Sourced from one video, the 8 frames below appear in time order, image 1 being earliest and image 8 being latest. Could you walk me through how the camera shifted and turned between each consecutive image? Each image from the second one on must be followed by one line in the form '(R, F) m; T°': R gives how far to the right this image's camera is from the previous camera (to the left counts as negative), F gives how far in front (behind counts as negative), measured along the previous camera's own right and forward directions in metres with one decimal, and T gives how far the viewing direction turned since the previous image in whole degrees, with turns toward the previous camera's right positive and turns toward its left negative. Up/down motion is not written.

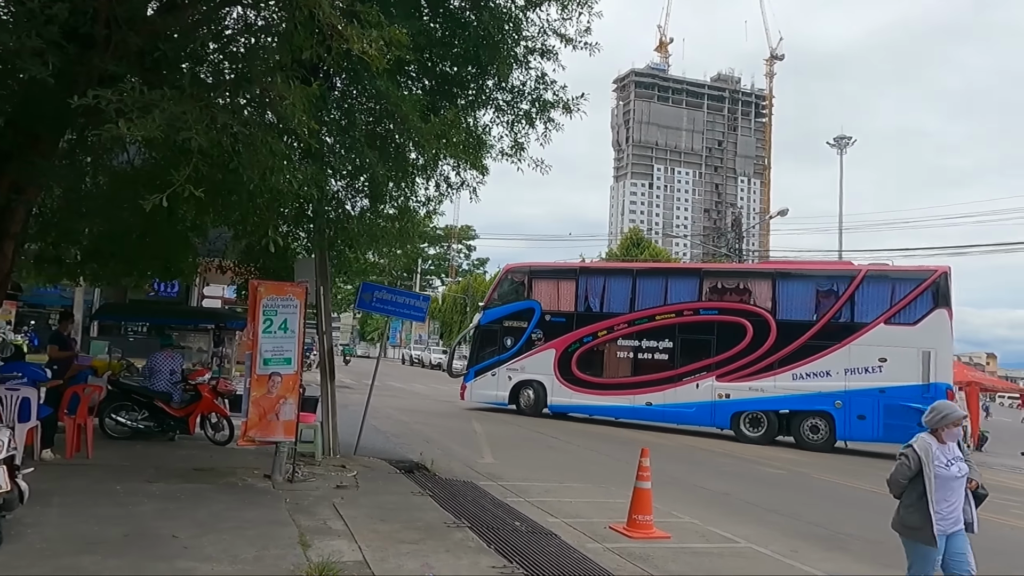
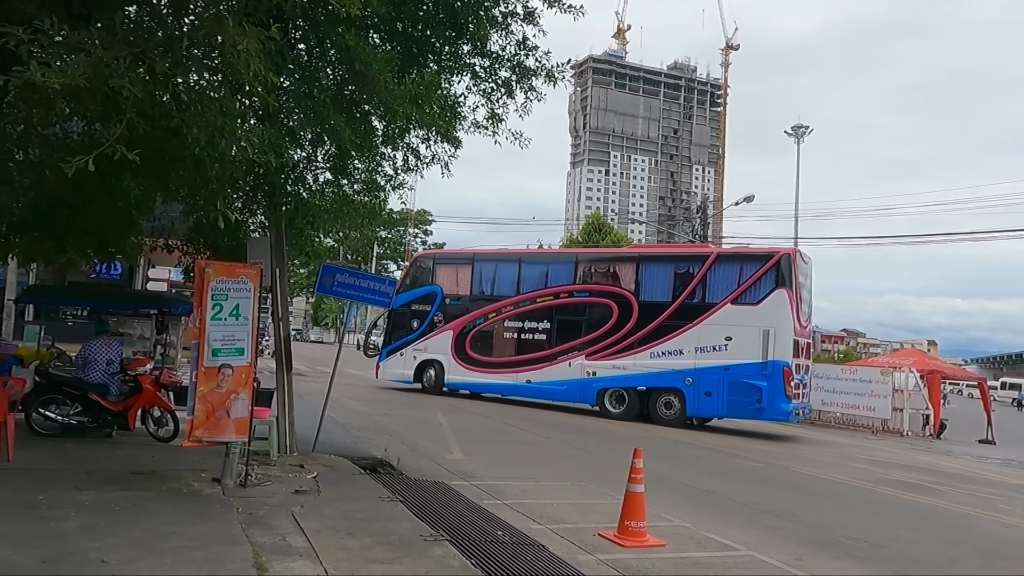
(-0.2, +0.8) m; +3°
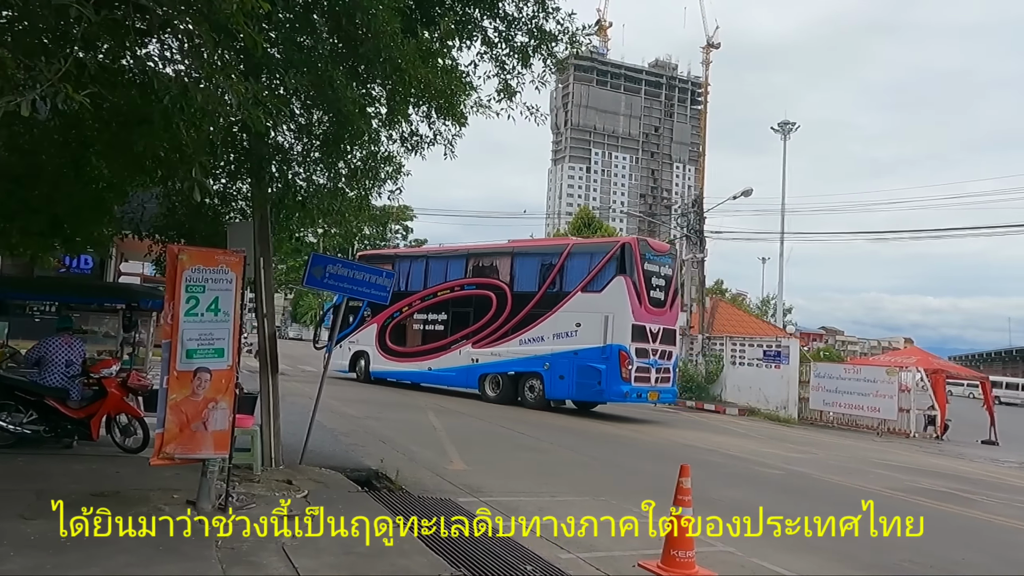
(-0.4, +1.0) m; +2°
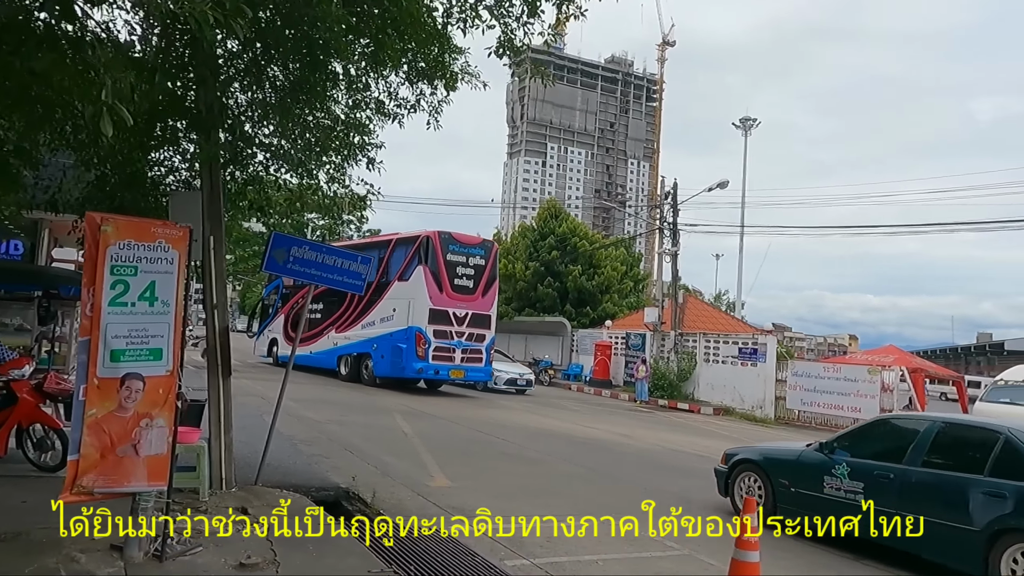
(-0.5, +1.3) m; +4°
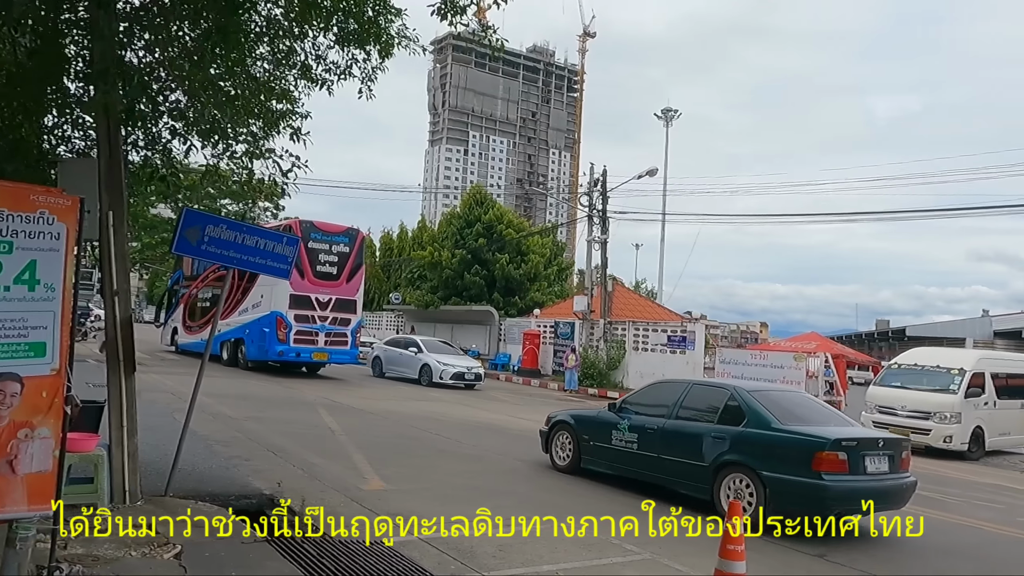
(-0.2, +0.7) m; +6°
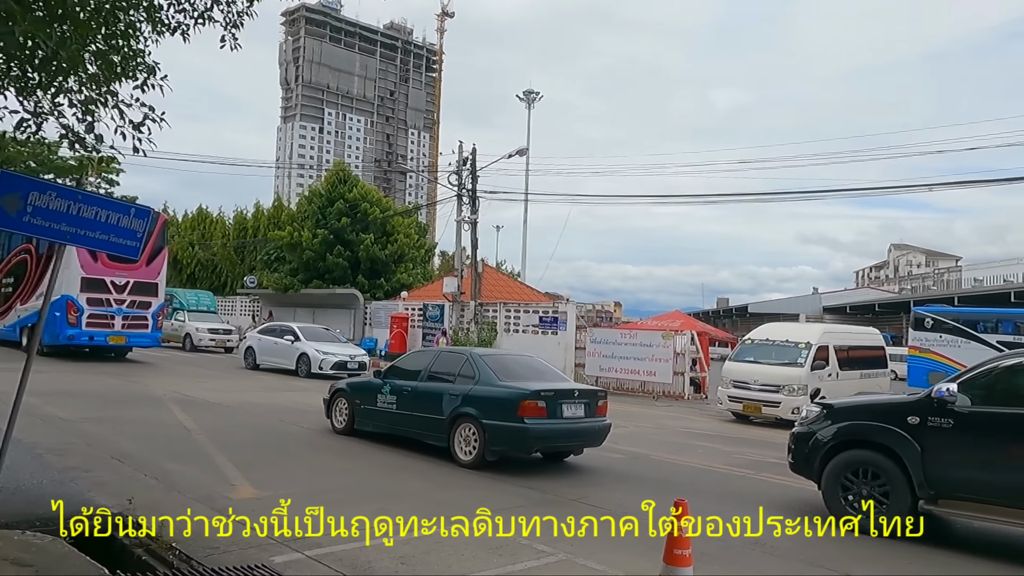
(-0.3, +0.7) m; +10°
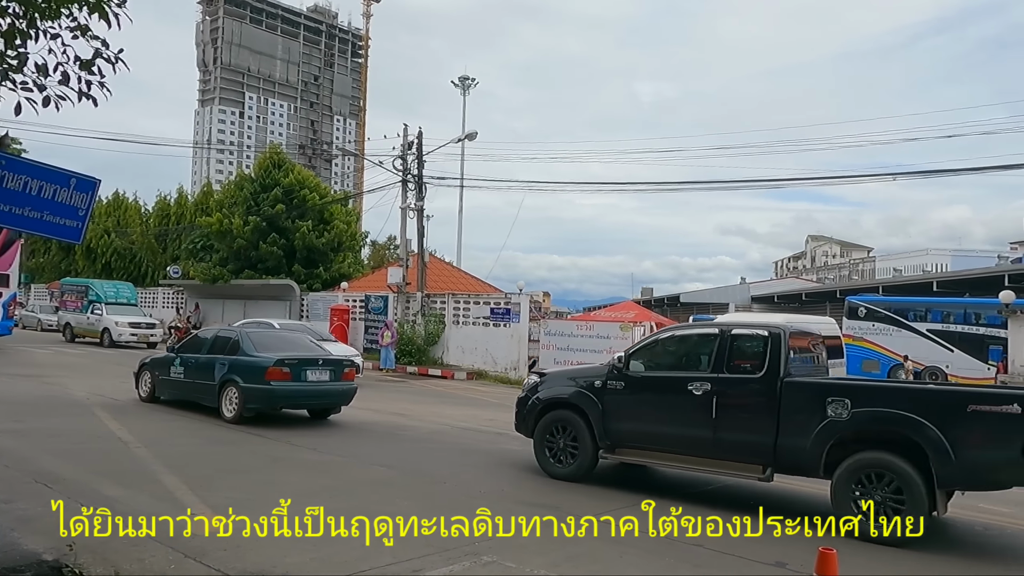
(-0.7, +1.0) m; +5°
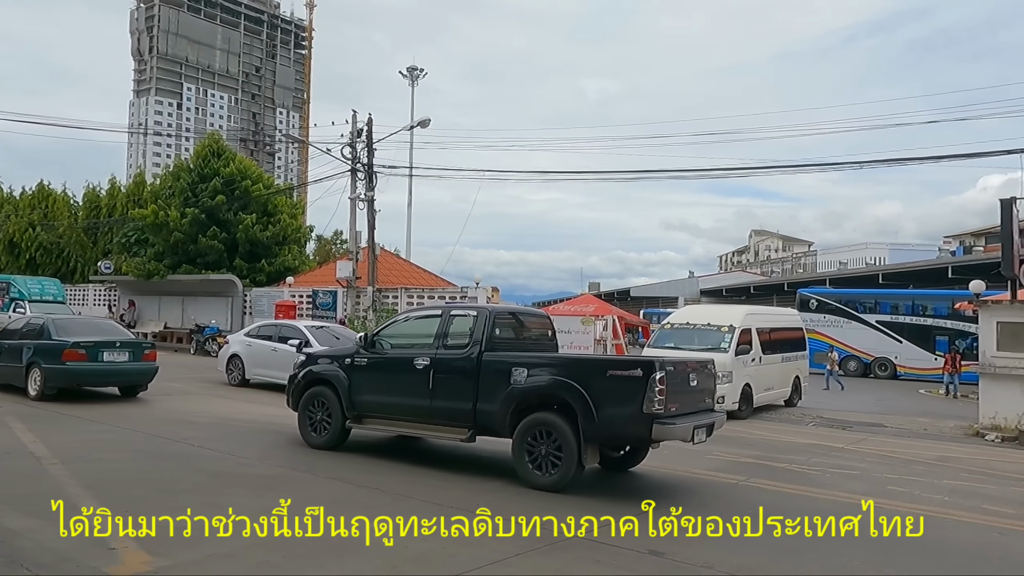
(-0.3, +0.9) m; +4°
